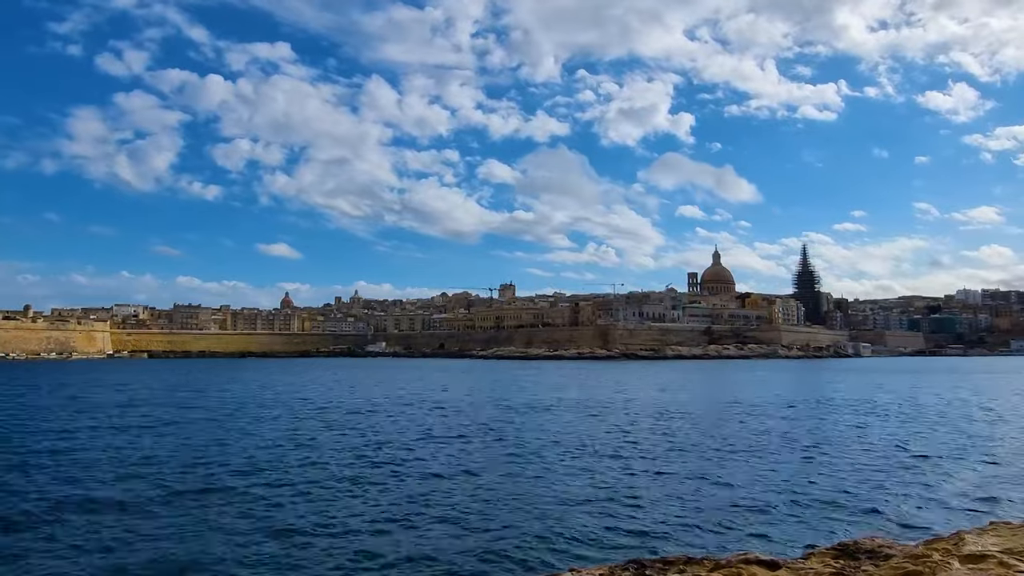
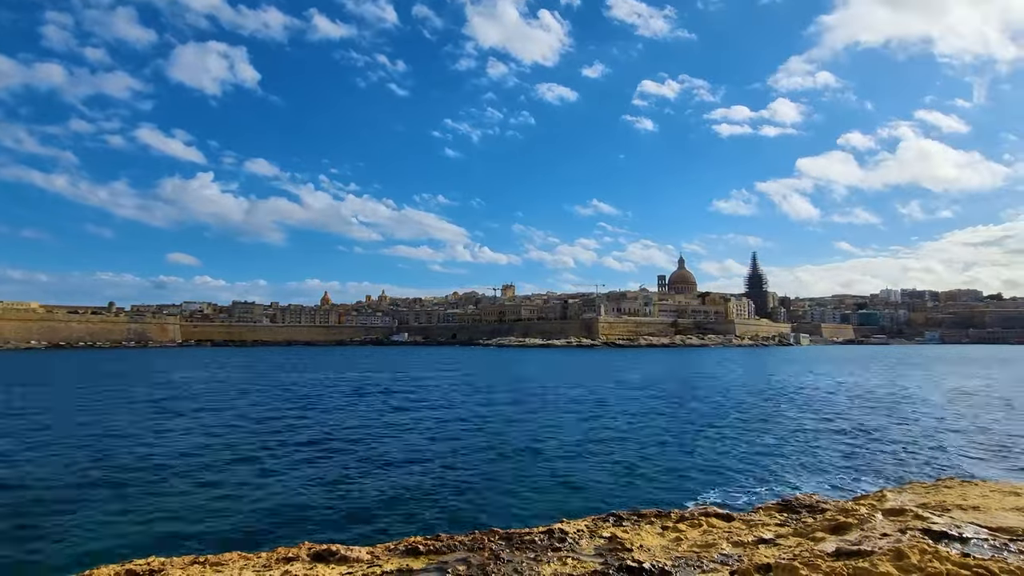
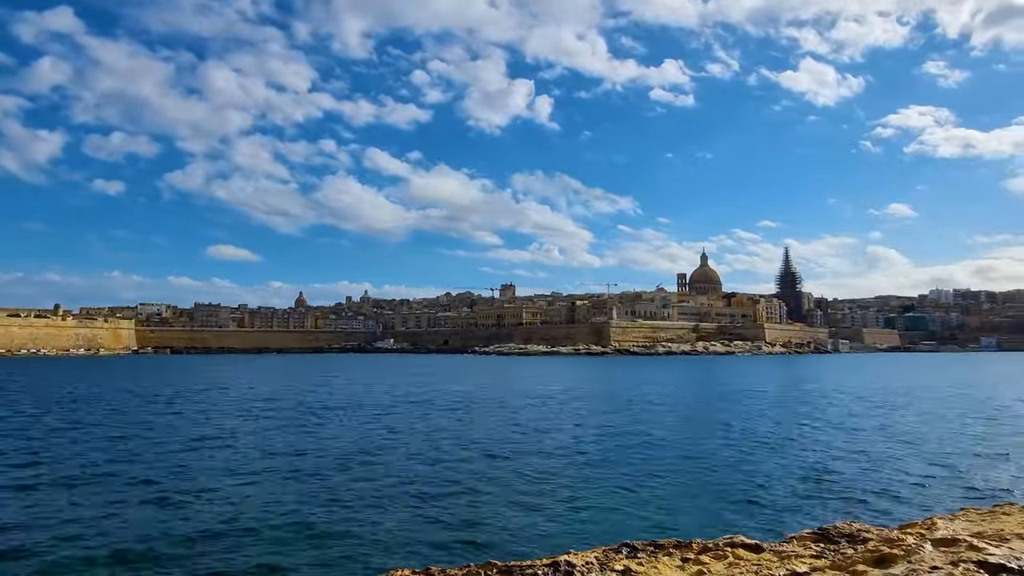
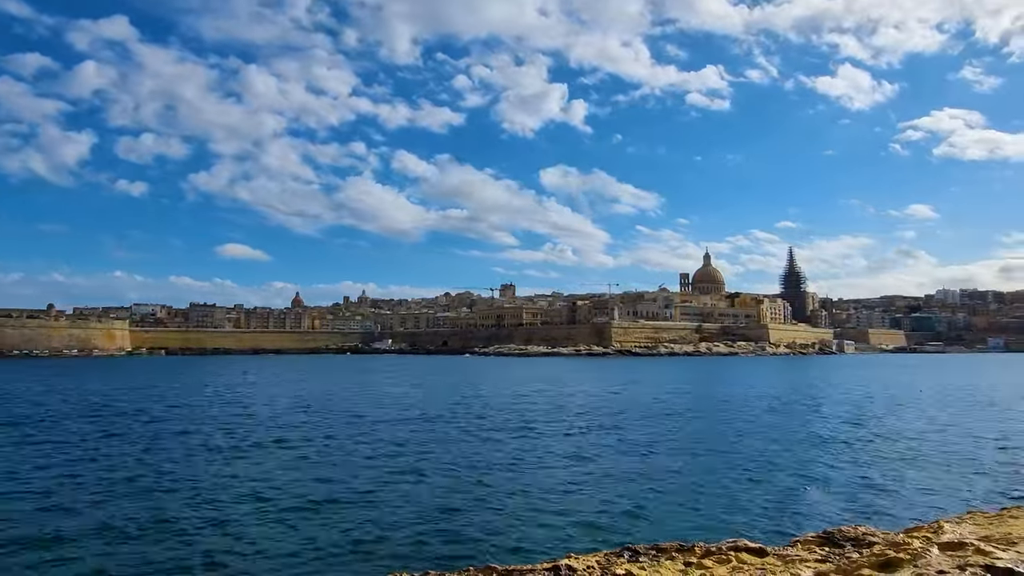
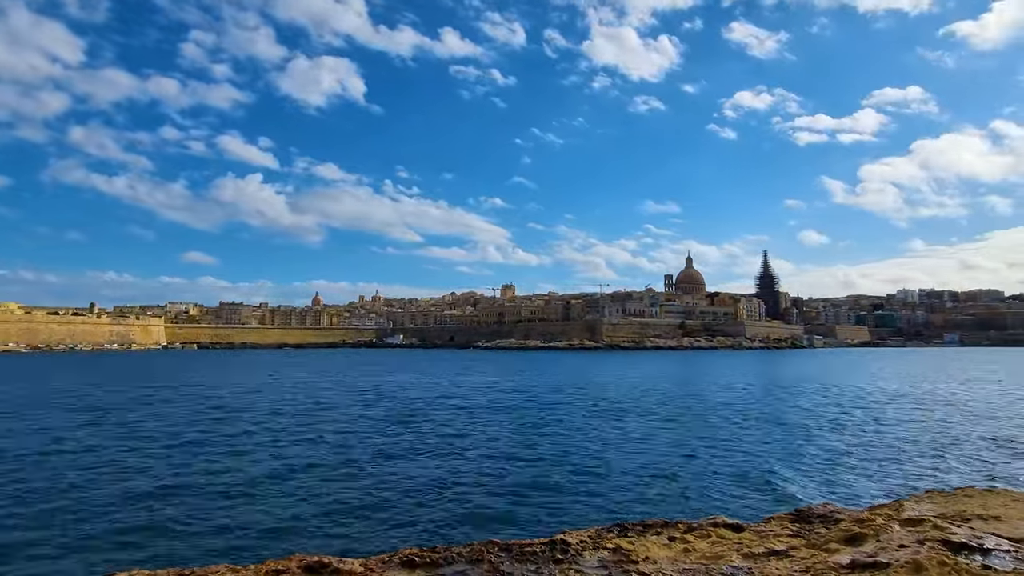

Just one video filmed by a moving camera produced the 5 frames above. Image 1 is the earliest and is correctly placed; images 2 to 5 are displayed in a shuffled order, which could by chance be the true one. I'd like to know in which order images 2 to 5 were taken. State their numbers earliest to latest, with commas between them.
4, 3, 5, 2
